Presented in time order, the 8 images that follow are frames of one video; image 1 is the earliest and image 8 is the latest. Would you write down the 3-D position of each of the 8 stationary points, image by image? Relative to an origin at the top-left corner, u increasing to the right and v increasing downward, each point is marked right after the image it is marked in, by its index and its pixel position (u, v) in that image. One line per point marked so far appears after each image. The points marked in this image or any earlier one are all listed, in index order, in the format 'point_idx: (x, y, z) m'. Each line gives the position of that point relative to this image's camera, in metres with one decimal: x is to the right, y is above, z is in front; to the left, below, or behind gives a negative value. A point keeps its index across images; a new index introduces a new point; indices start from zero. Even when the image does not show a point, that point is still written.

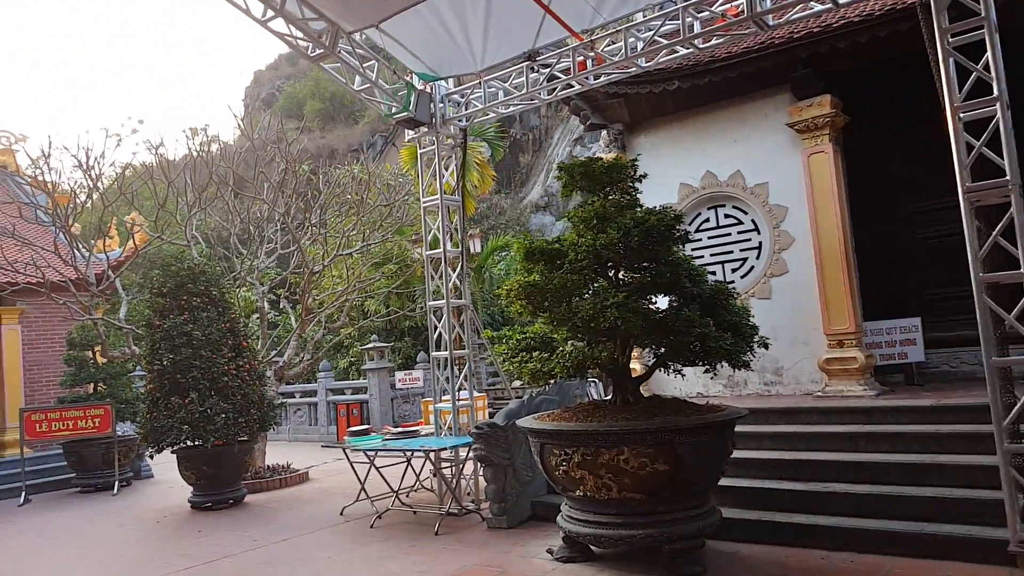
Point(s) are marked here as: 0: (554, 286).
0: (+0.3, 0.0, +4.6) m
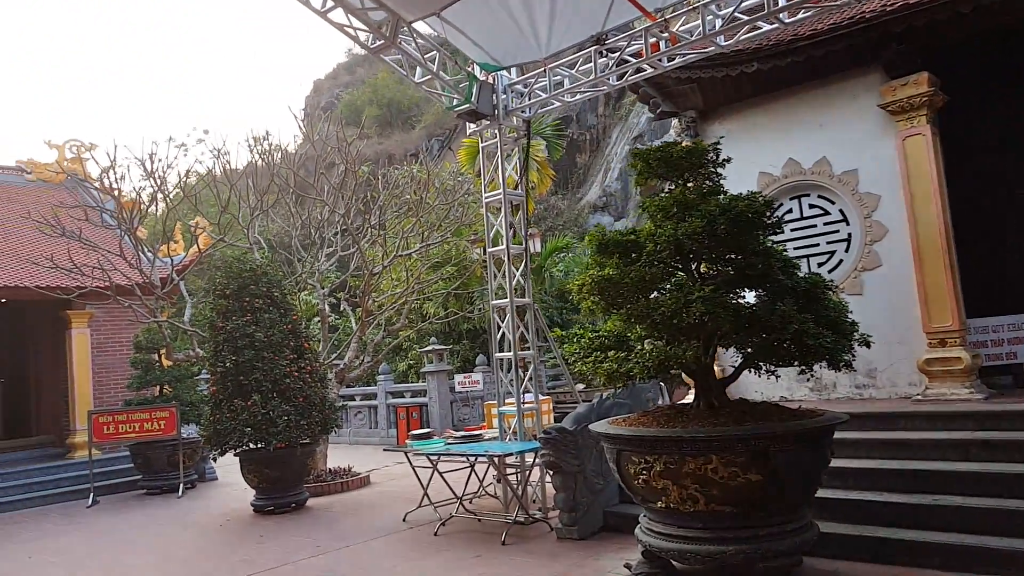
0: (+0.7, 0.0, +4.2) m
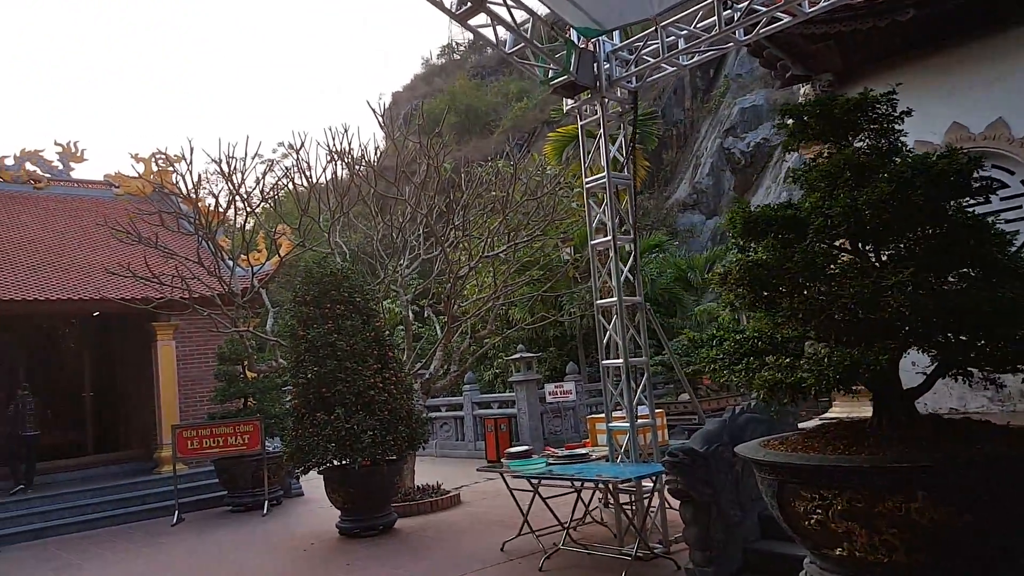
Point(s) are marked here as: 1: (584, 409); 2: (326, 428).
0: (+1.3, +0.1, +3.3) m
1: (+1.2, -2.0, +12.3) m
2: (-1.7, -1.3, +6.9) m
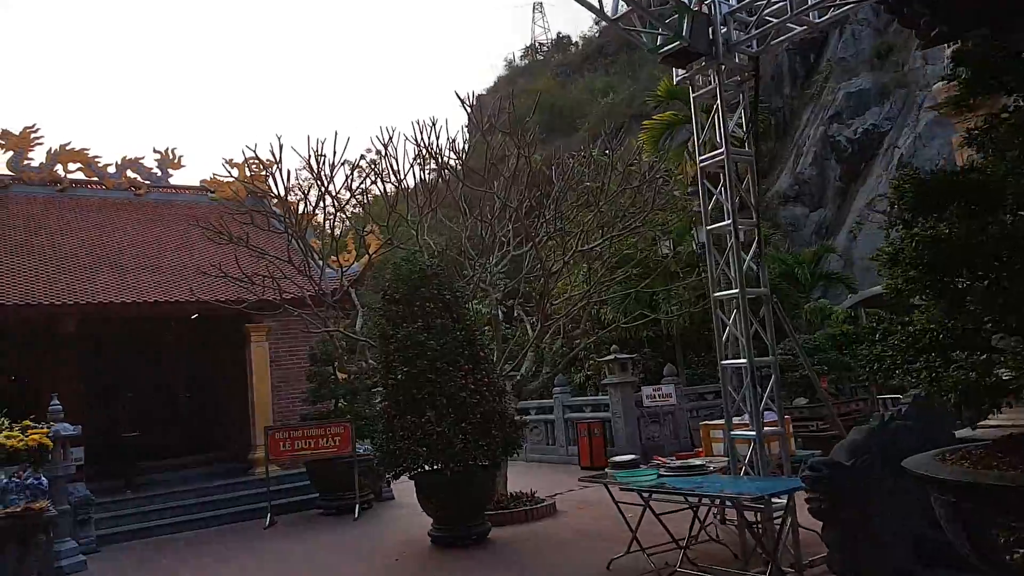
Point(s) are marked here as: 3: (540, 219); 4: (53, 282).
0: (+1.7, +0.2, +2.7) m
1: (+2.7, -2.0, +11.6) m
2: (-0.8, -1.3, +6.5) m
3: (+0.3, +0.8, +8.9) m
4: (-5.9, +0.1, +9.4) m
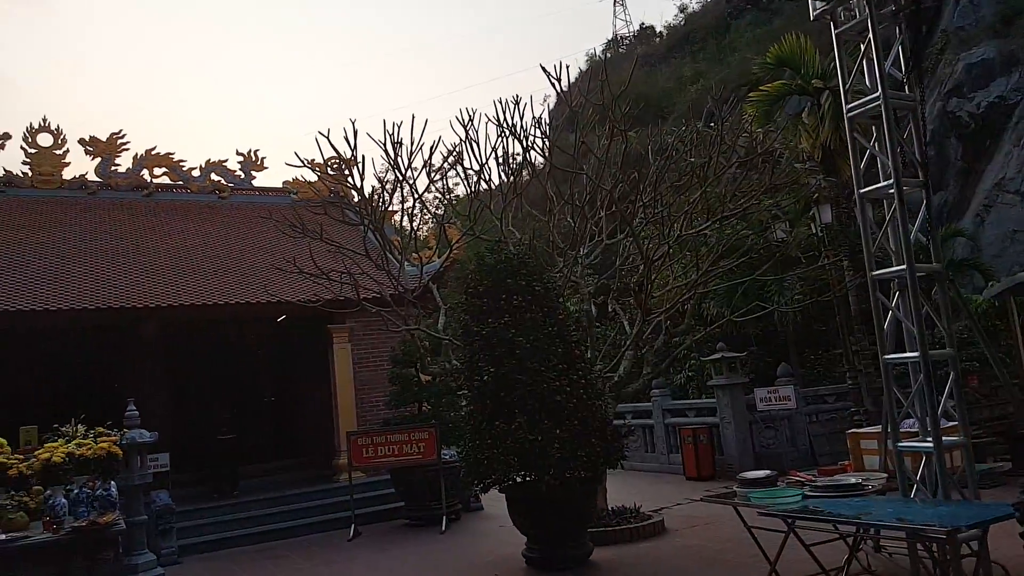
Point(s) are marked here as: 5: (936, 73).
0: (+2.1, +0.3, +1.7) m
1: (+4.1, -1.8, +10.4) m
2: (0.0, -1.2, +5.8) m
3: (+1.4, +0.9, +8.1) m
4: (-4.7, 0.0, +9.3) m
5: (+10.7, +5.4, +18.6) m
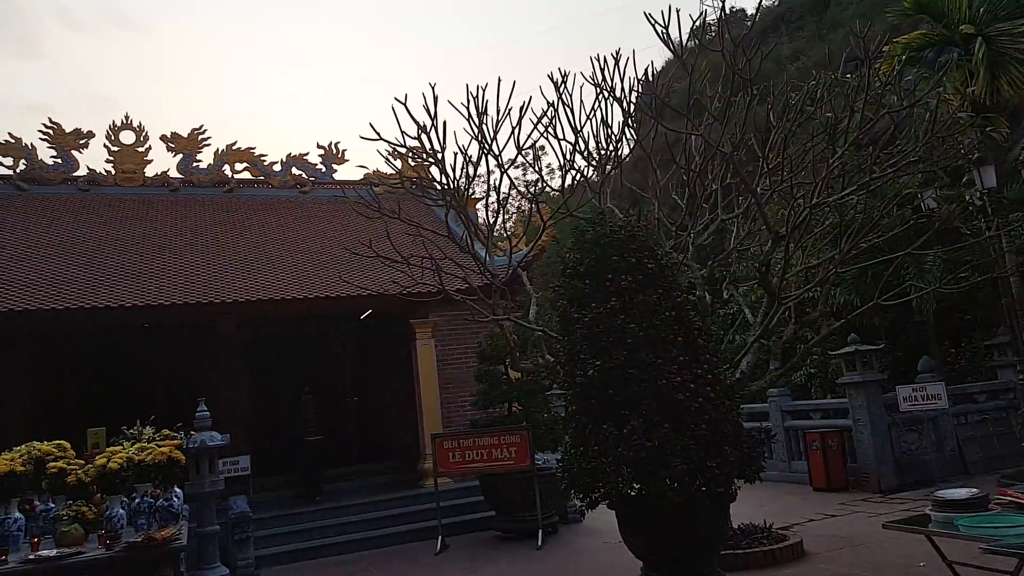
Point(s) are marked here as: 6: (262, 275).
0: (+2.3, +0.5, +0.6) m
1: (+5.3, -1.6, +9.0) m
2: (+0.7, -1.0, +4.9) m
3: (+2.3, +1.1, +7.0) m
4: (-3.6, +0.1, +8.9) m
5: (+12.7, +5.8, +16.4) m
6: (-3.1, +0.2, +9.2) m
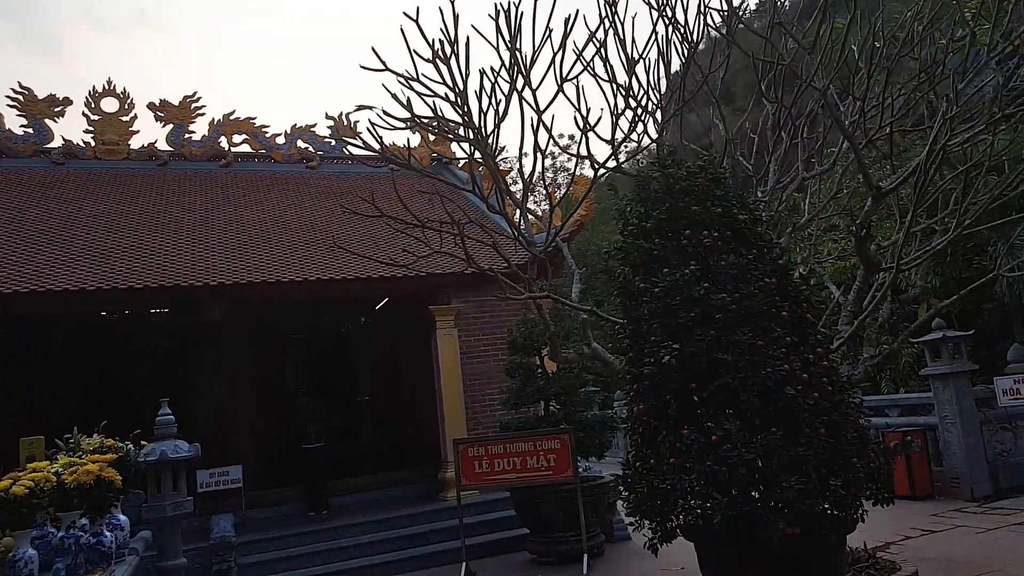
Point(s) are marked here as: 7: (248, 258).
0: (+2.4, +0.7, -0.7) m
1: (+5.7, -1.3, +7.7) m
2: (+1.0, -0.8, +3.7) m
3: (+2.6, +1.3, +5.7) m
4: (-3.3, +0.3, +7.7) m
5: (+13.1, +6.1, +14.9) m
6: (-2.8, +0.4, +8.0) m
7: (-2.8, +0.3, +7.9) m
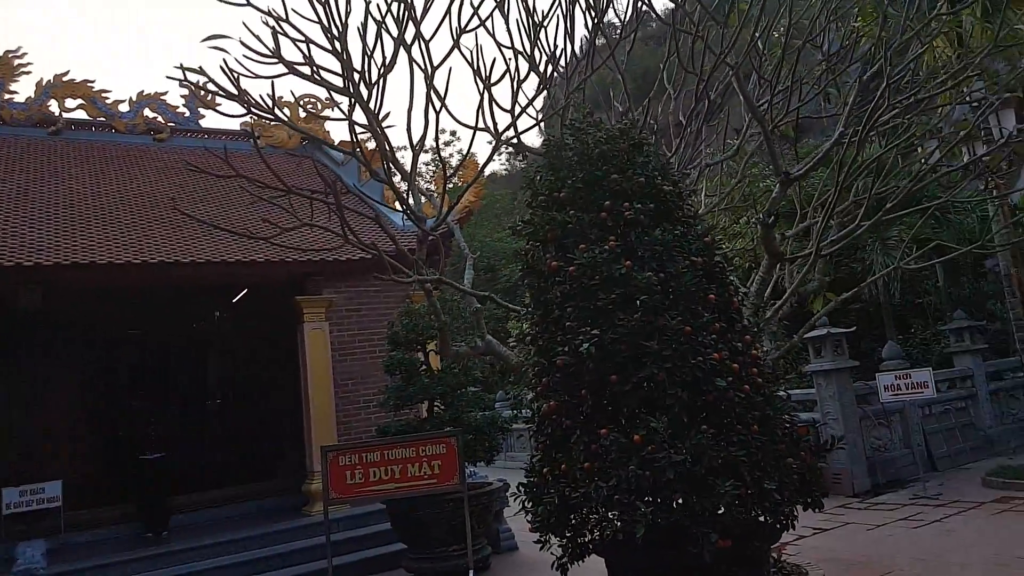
0: (+2.7, +0.8, -0.9) m
1: (+4.4, -1.3, +7.9) m
2: (+0.5, -0.7, +3.2) m
3: (+1.8, +1.4, +5.5) m
4: (-4.4, +0.4, +6.4) m
5: (+10.7, +6.0, +16.3) m
6: (-3.9, +0.5, +6.8) m
7: (-3.9, +0.5, +6.7) m
